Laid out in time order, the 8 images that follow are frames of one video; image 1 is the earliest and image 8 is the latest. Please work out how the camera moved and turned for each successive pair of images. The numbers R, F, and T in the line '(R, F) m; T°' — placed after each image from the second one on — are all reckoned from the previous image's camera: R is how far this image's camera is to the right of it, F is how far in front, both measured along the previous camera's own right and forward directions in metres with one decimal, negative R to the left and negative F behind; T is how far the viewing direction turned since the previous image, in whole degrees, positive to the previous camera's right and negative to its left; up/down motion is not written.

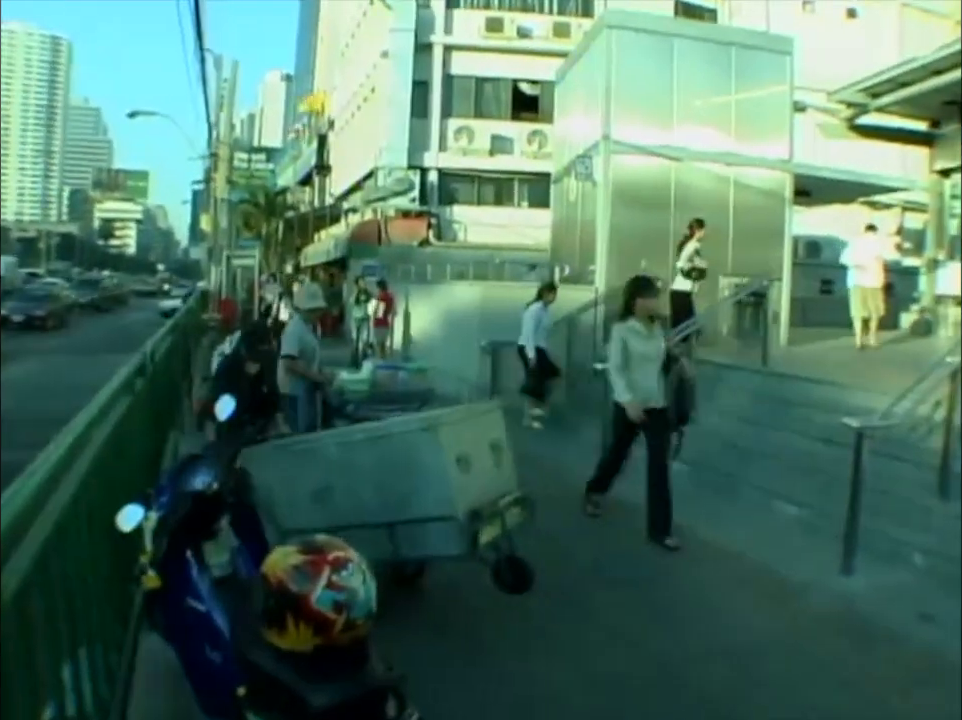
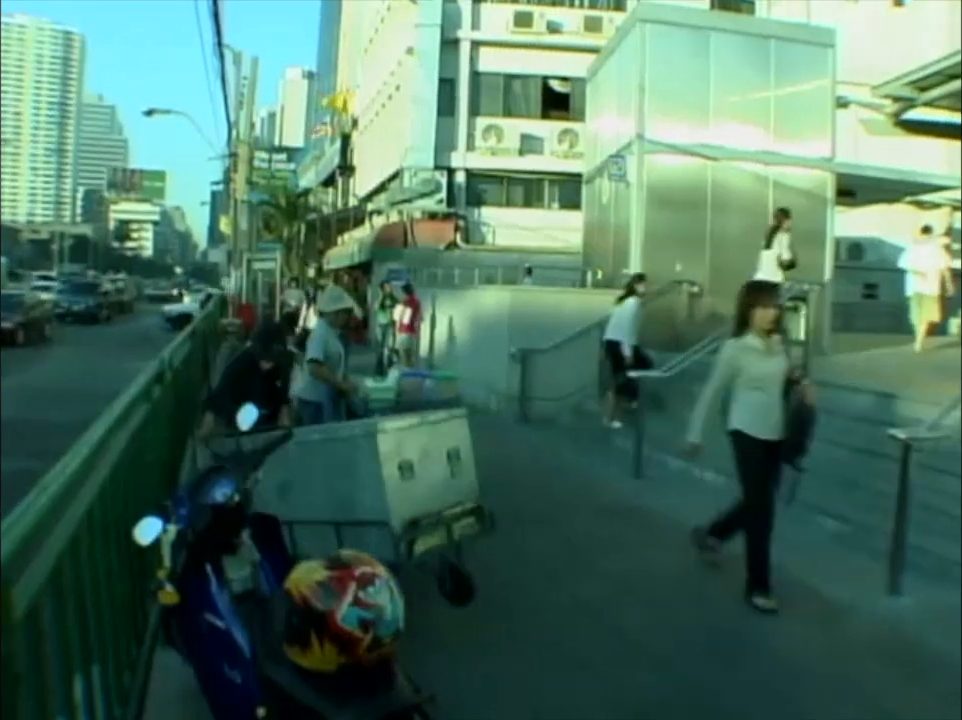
(0.0, +0.3) m; -1°
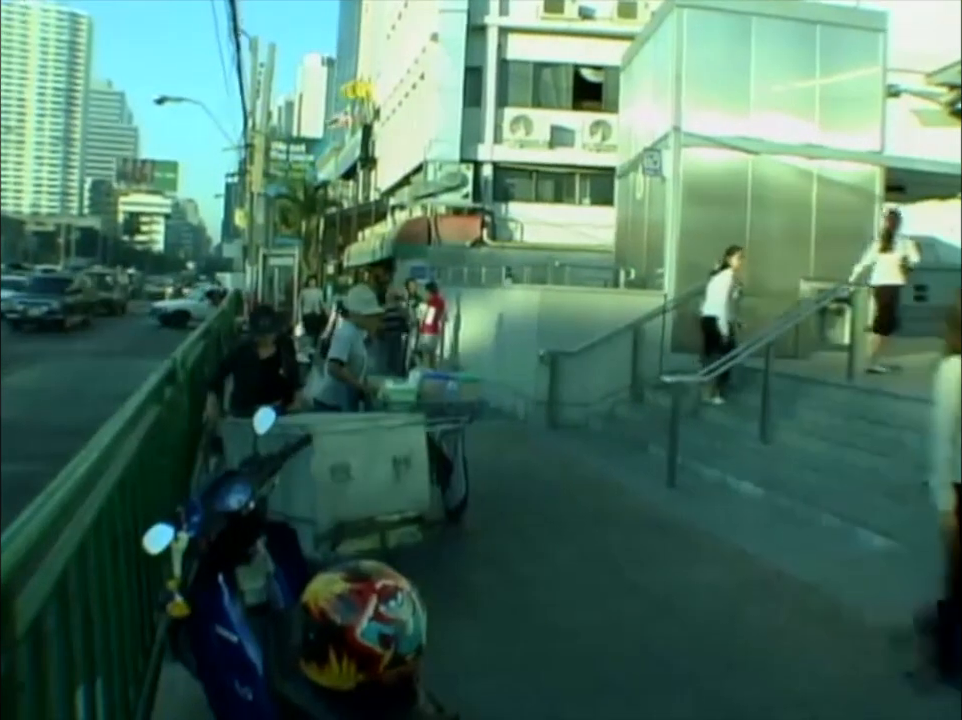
(0.0, +0.3) m; -1°
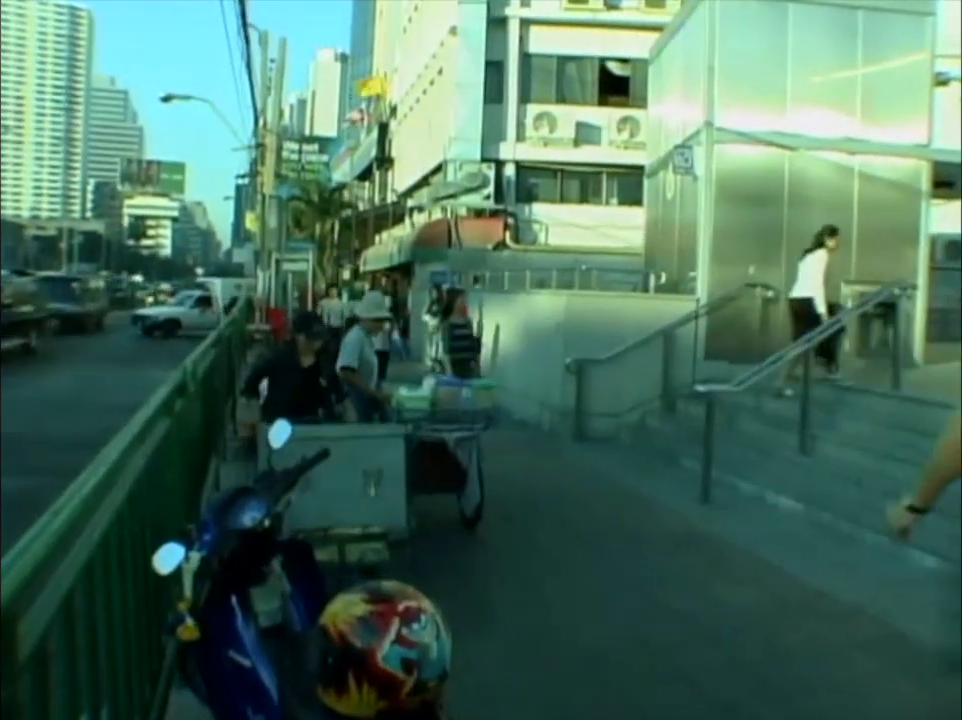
(0.0, +0.3) m; -1°
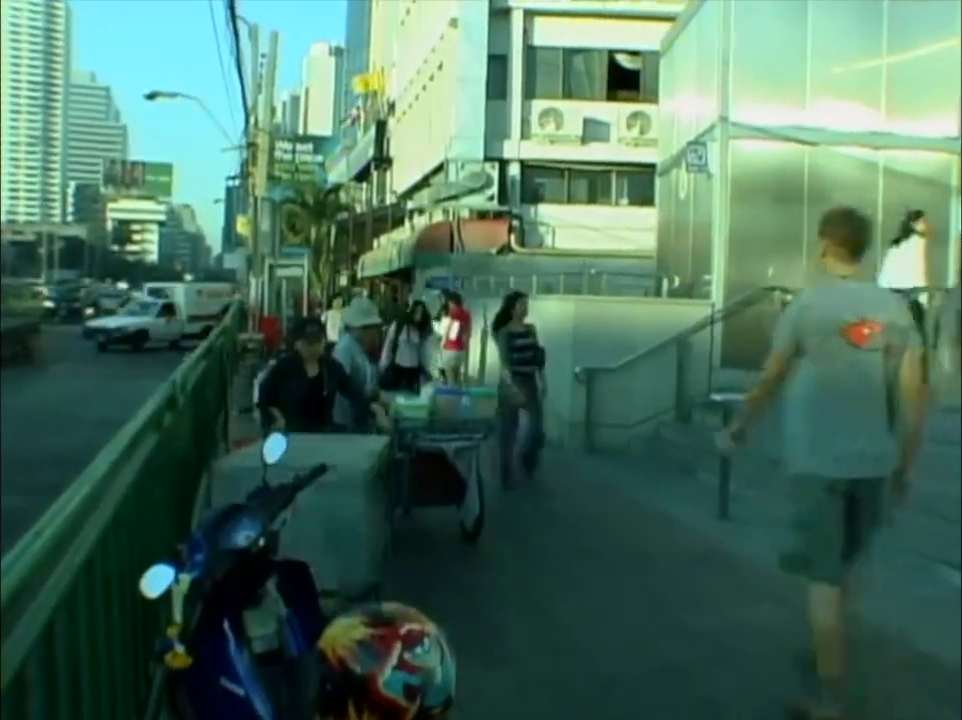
(0.0, +0.3) m; 0°
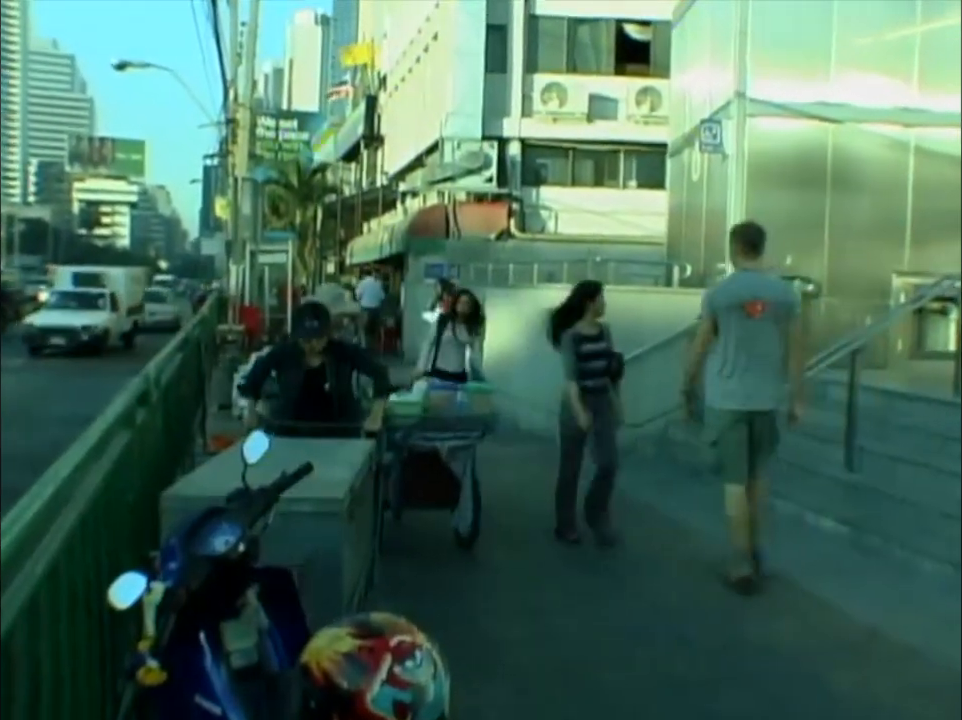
(0.0, +0.4) m; 0°
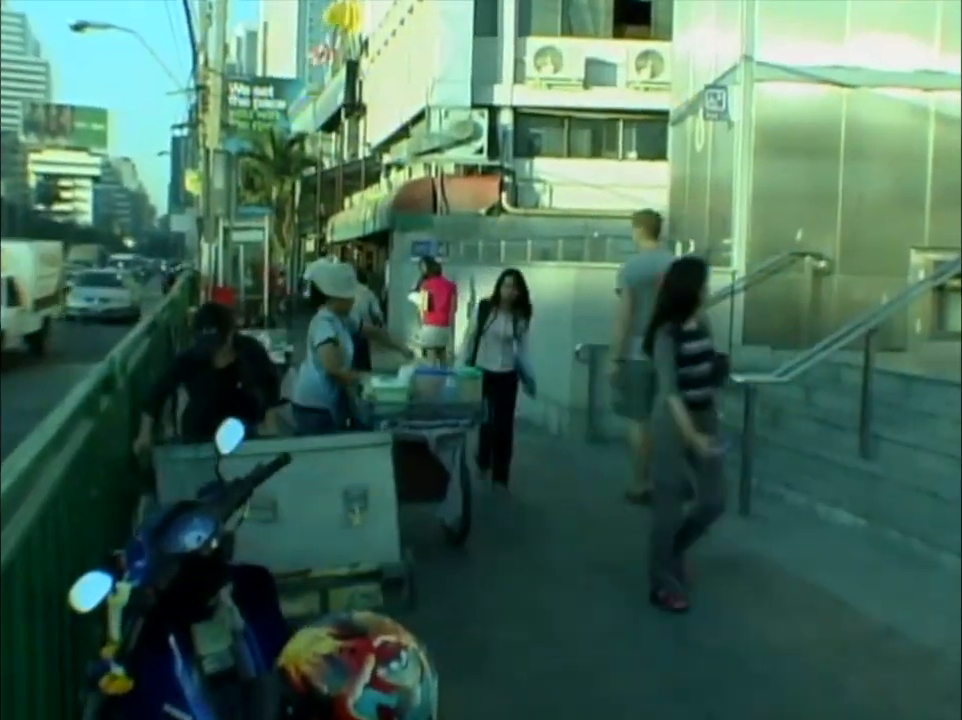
(0.0, +0.4) m; 0°
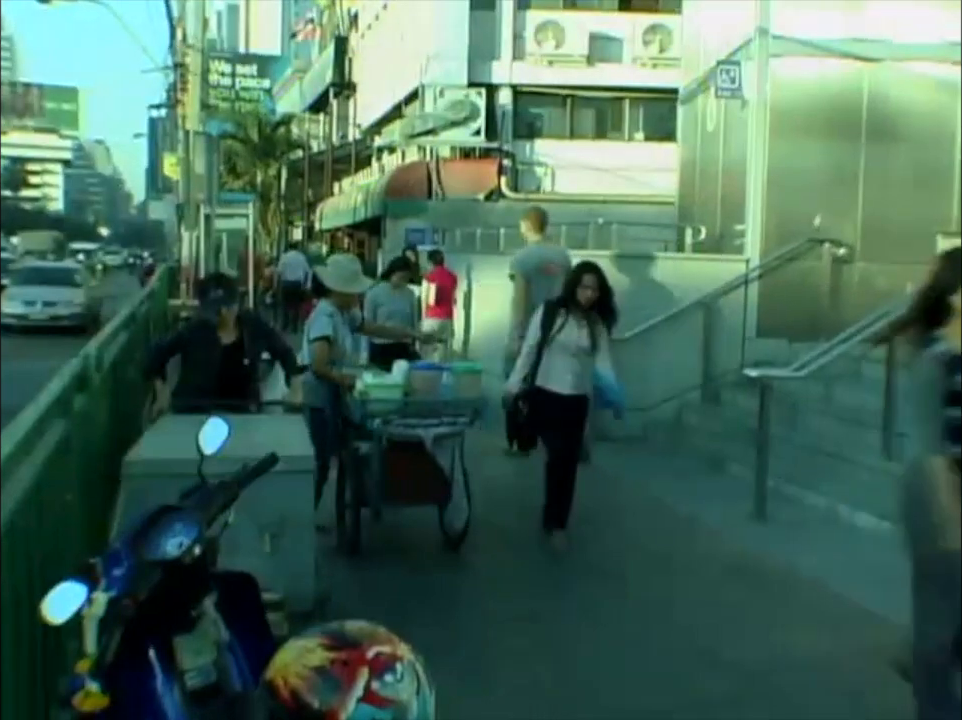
(0.0, +0.3) m; 0°
